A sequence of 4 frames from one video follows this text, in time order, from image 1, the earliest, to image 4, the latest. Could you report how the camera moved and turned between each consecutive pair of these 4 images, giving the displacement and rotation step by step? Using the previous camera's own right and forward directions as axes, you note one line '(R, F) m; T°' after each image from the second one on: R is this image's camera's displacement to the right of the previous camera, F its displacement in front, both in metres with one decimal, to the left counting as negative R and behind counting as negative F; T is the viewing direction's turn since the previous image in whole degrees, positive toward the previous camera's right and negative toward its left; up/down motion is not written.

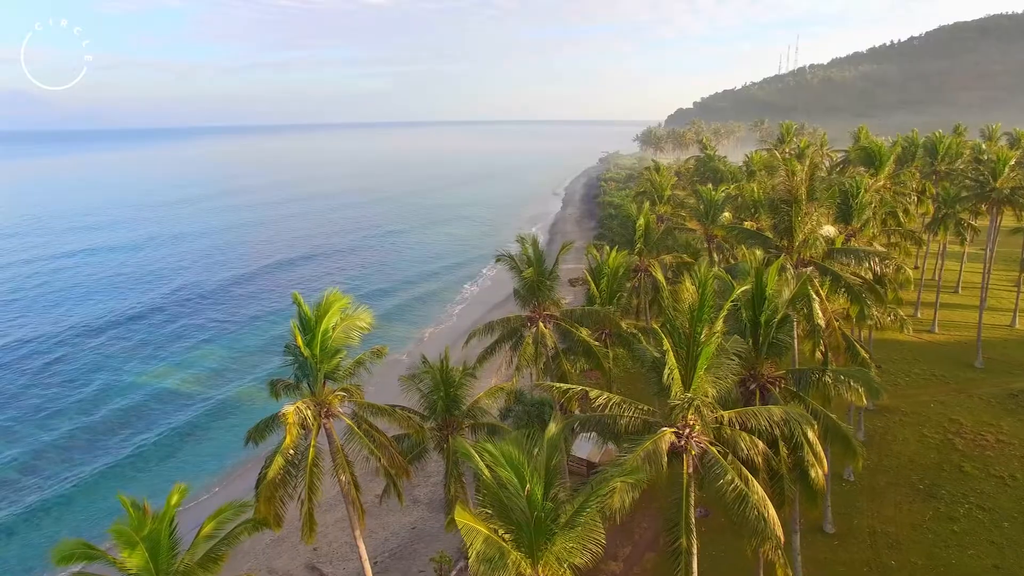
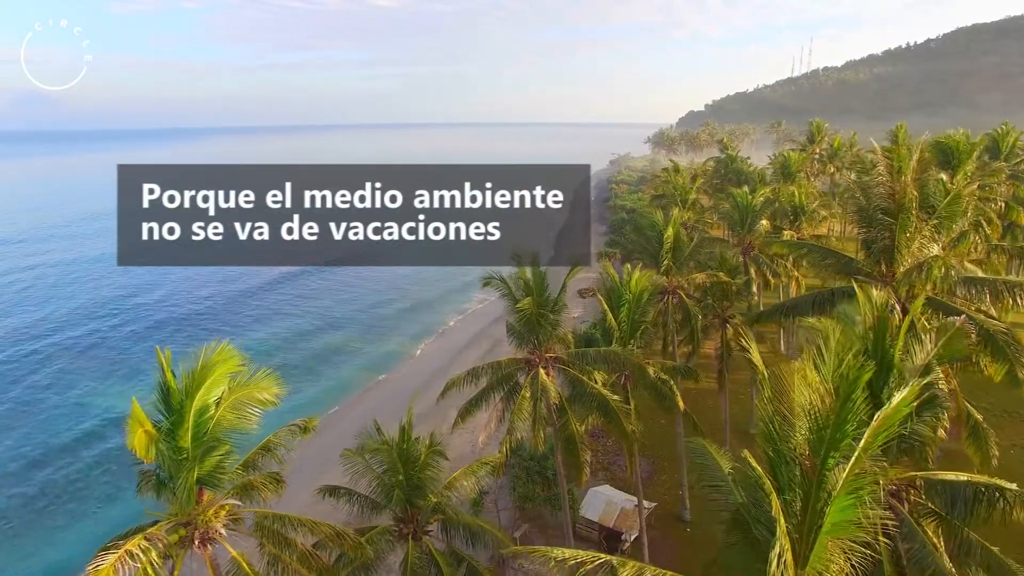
(+0.4, +4.2) m; -1°
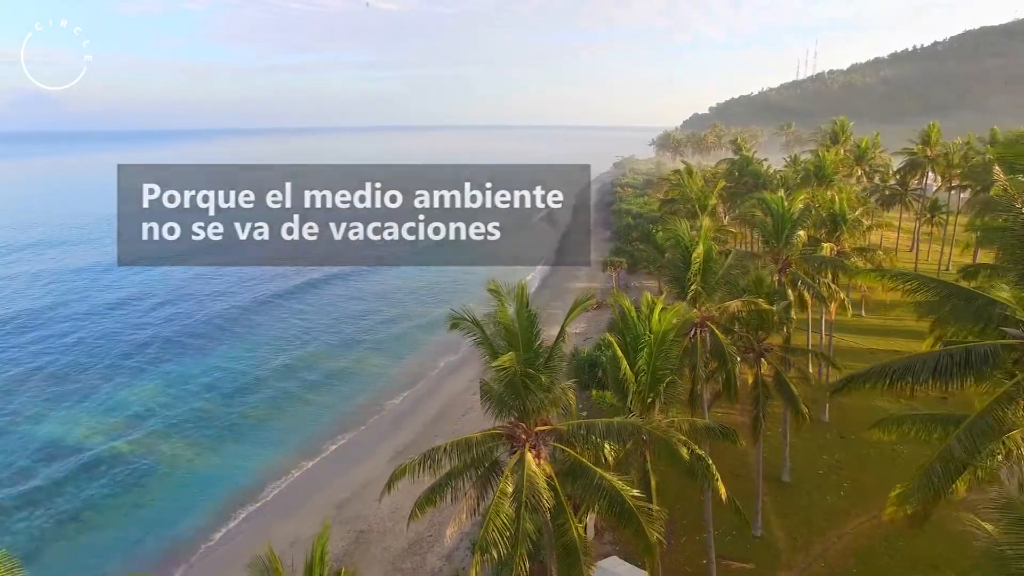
(+0.4, +3.8) m; 0°
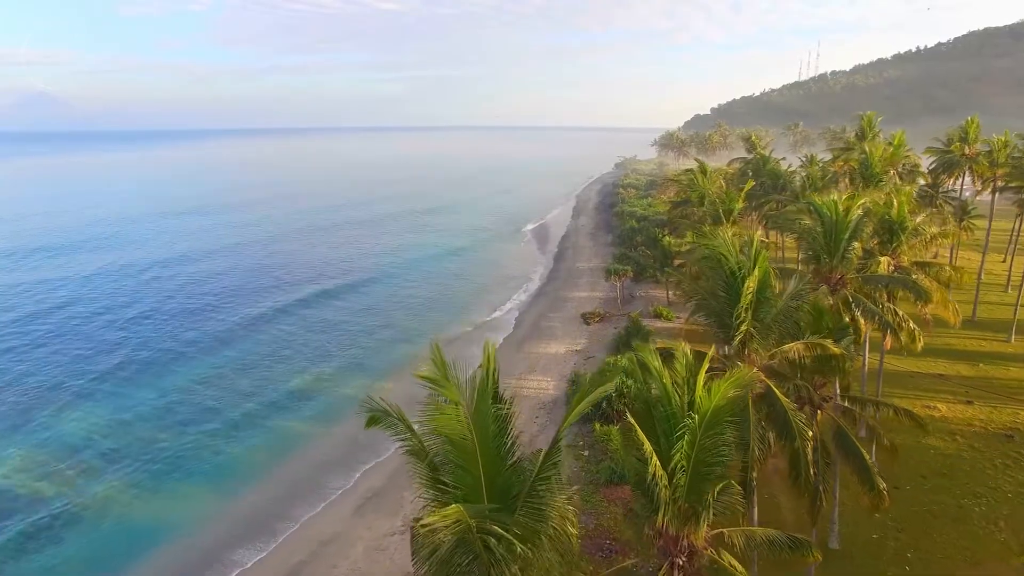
(+0.4, +4.0) m; 0°
